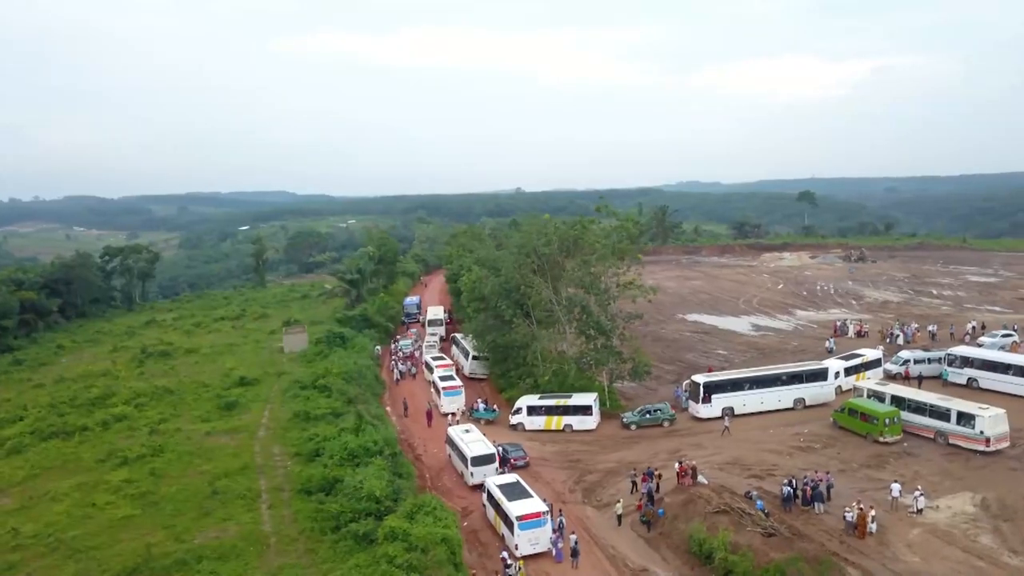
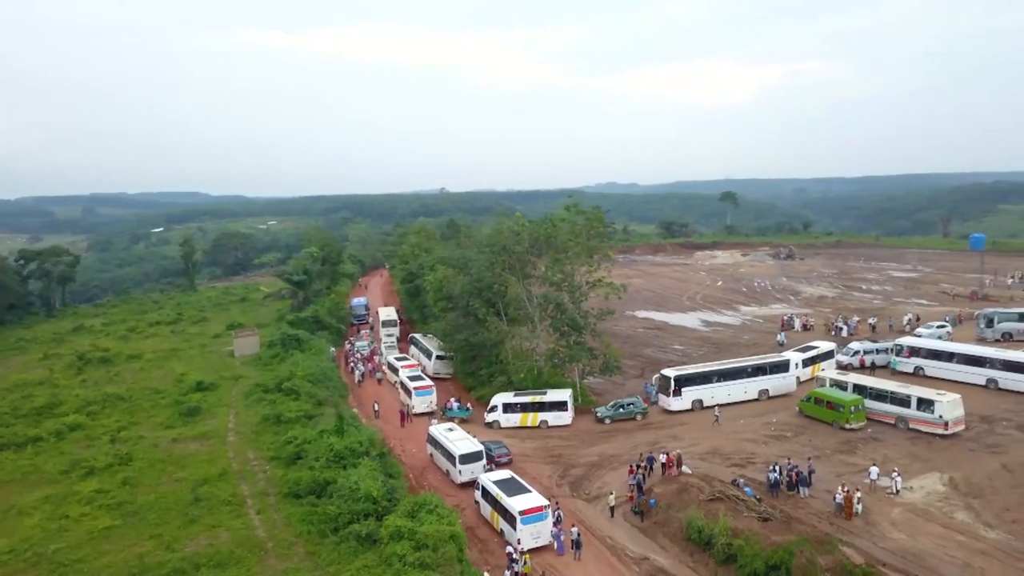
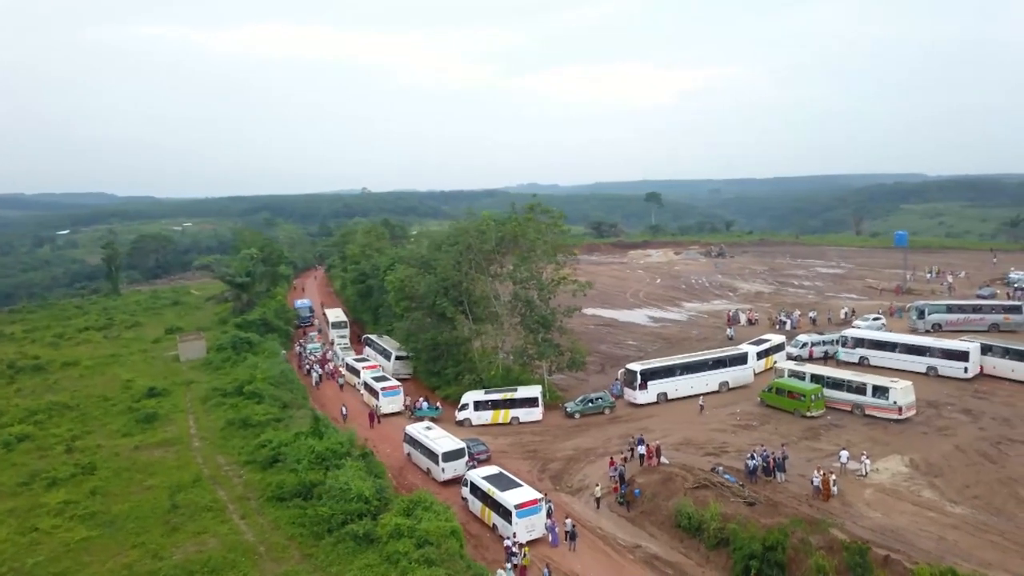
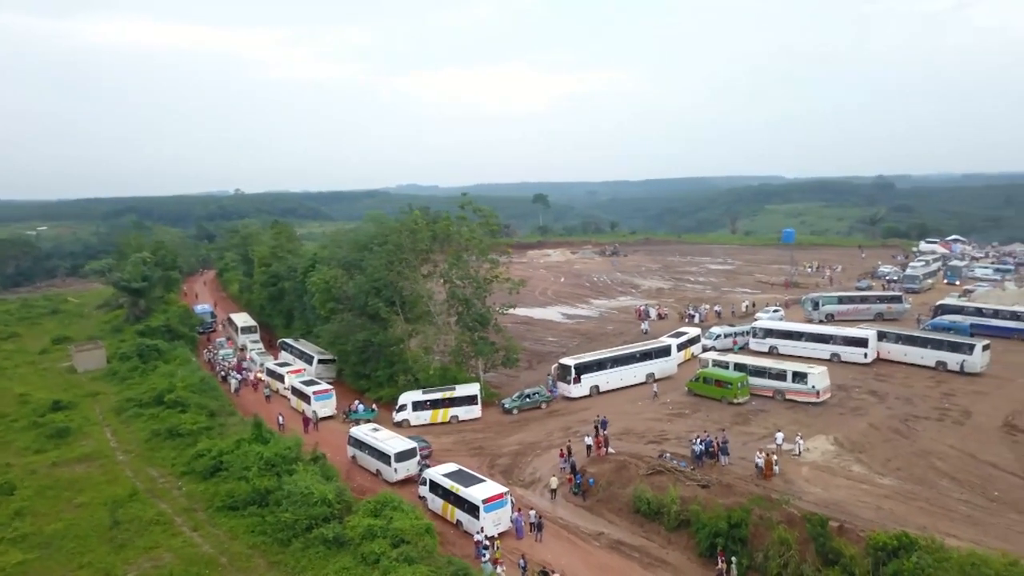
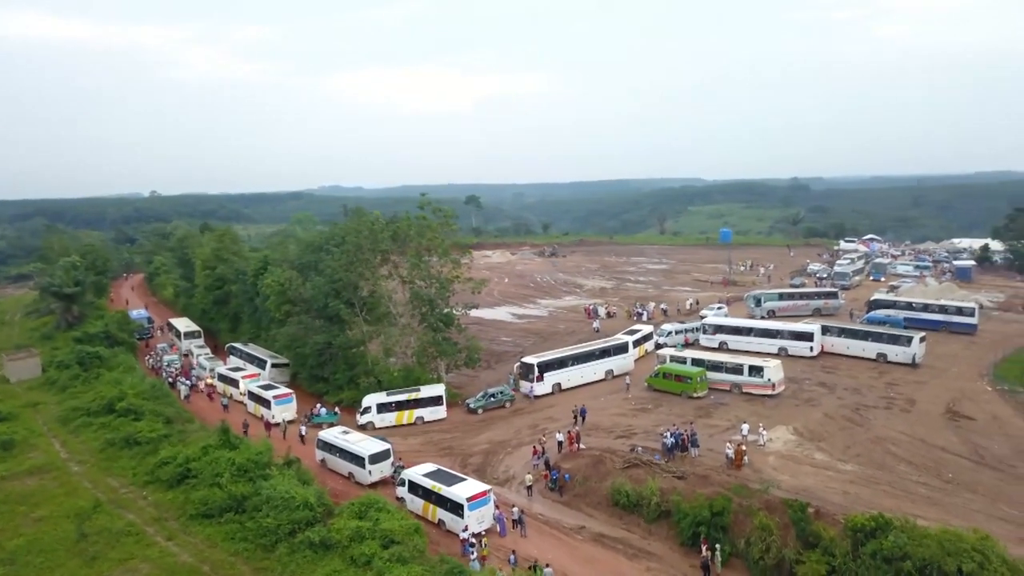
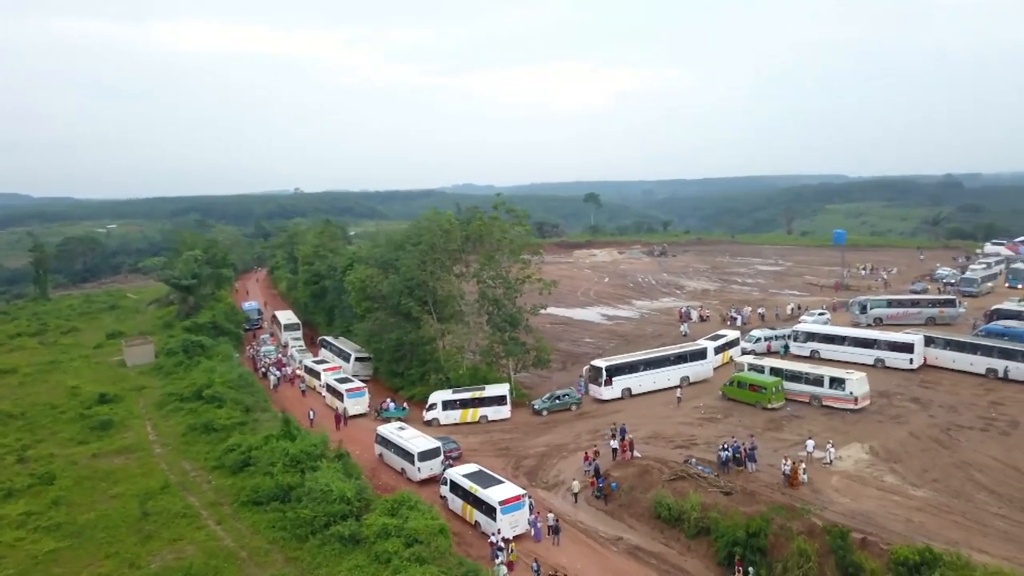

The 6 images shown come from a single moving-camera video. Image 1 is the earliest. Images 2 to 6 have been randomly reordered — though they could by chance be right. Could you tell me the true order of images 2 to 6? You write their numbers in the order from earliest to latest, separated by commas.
2, 3, 6, 4, 5
